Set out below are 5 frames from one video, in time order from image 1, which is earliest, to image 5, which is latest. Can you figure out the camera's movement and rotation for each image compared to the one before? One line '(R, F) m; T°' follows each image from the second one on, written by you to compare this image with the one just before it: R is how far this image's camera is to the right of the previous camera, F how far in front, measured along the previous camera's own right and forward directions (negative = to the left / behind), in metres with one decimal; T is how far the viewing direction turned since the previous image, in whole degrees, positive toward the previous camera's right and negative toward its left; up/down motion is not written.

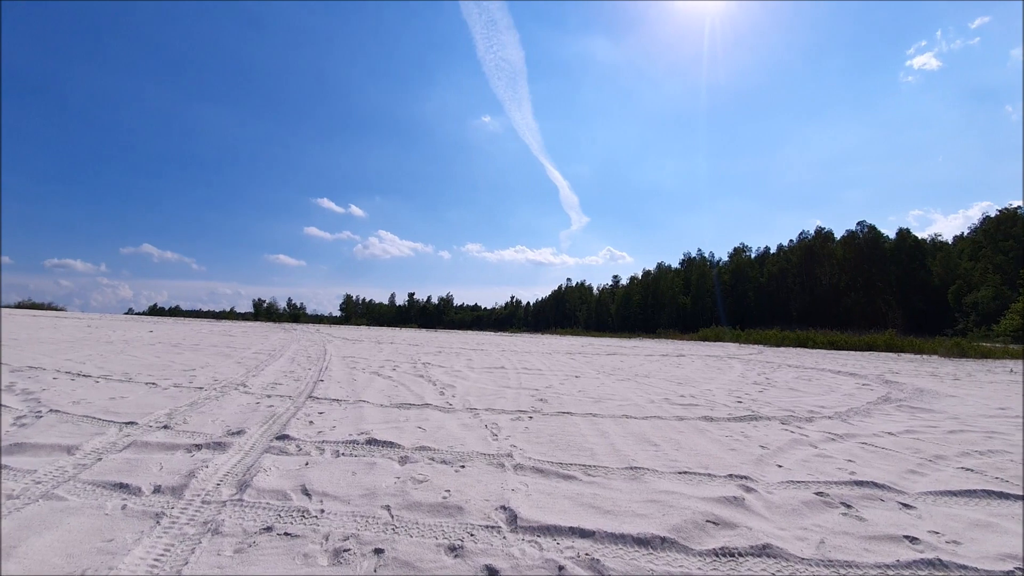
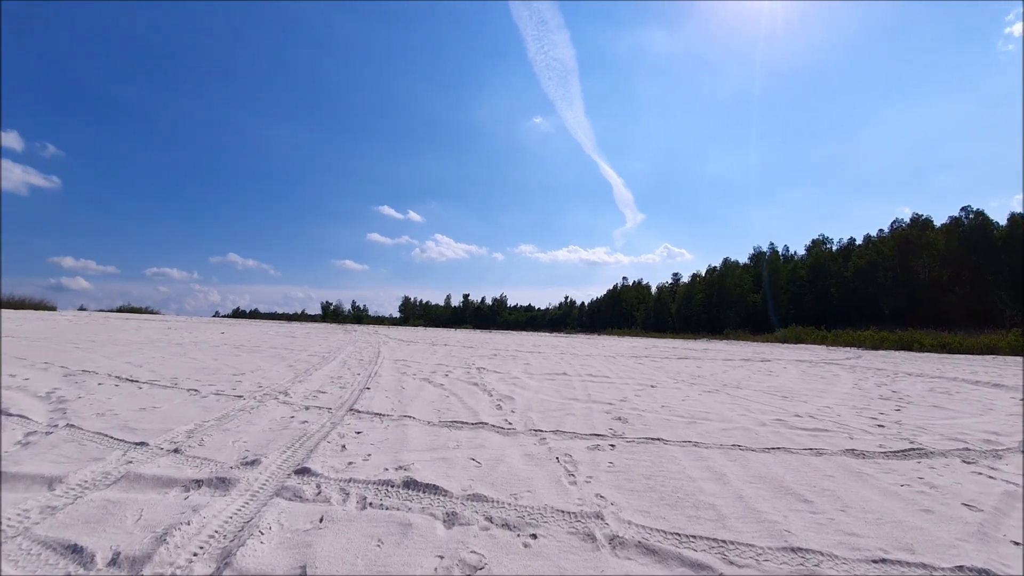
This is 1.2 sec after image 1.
(-0.2, +1.0) m; -7°
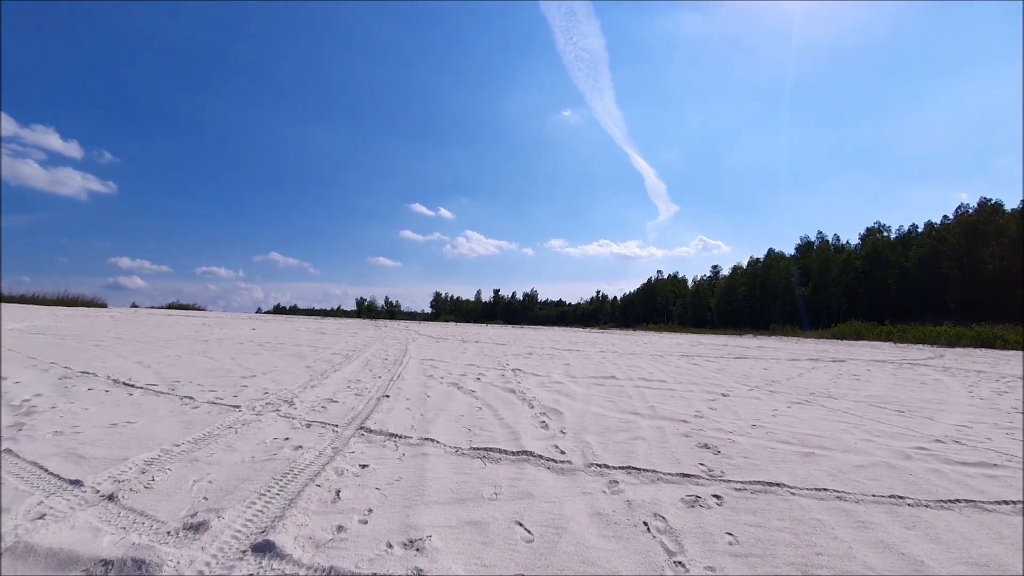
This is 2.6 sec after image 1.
(-0.2, +1.1) m; -4°
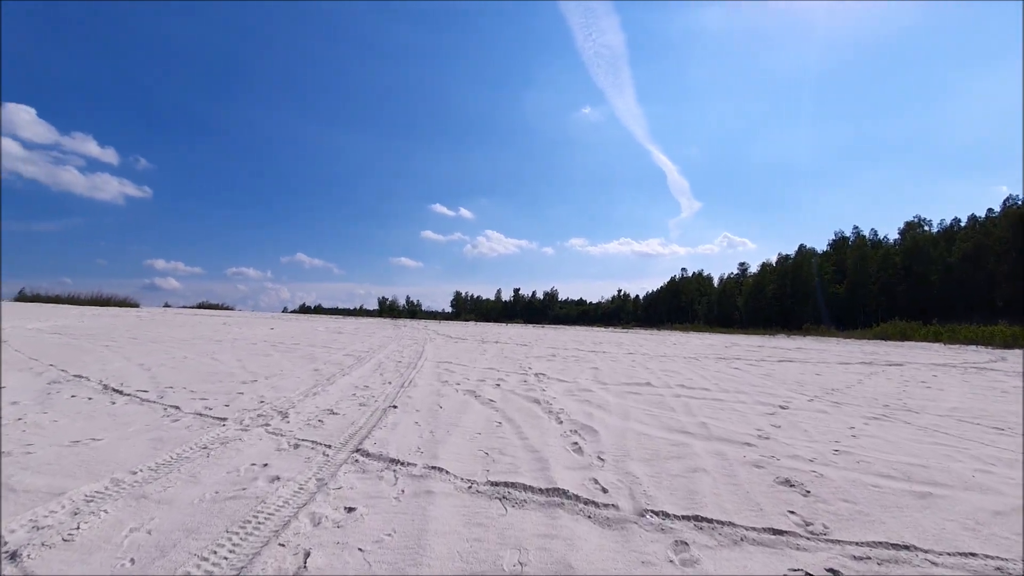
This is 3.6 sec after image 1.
(0.0, +0.7) m; -3°
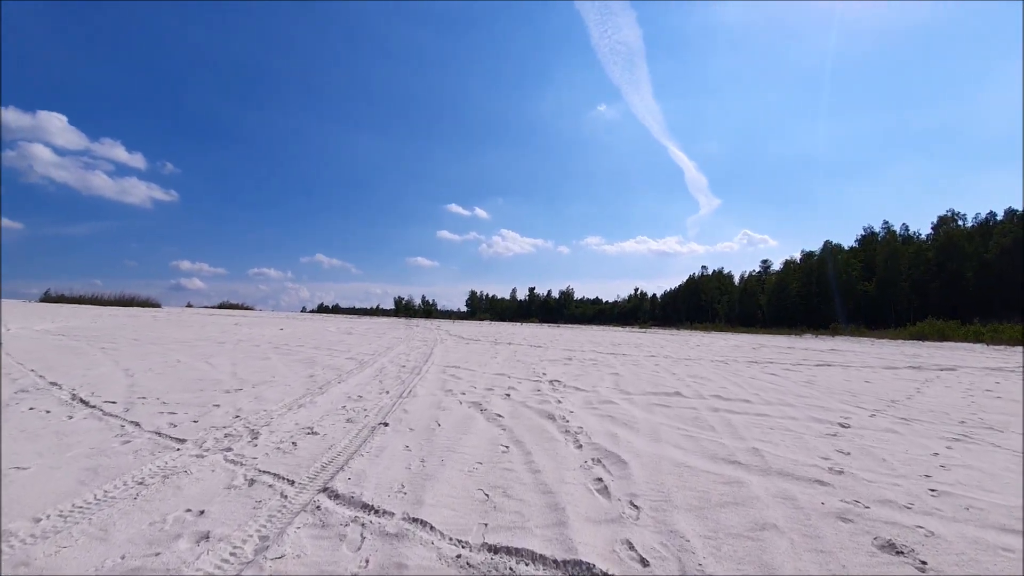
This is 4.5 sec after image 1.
(+0.1, +0.7) m; -2°
